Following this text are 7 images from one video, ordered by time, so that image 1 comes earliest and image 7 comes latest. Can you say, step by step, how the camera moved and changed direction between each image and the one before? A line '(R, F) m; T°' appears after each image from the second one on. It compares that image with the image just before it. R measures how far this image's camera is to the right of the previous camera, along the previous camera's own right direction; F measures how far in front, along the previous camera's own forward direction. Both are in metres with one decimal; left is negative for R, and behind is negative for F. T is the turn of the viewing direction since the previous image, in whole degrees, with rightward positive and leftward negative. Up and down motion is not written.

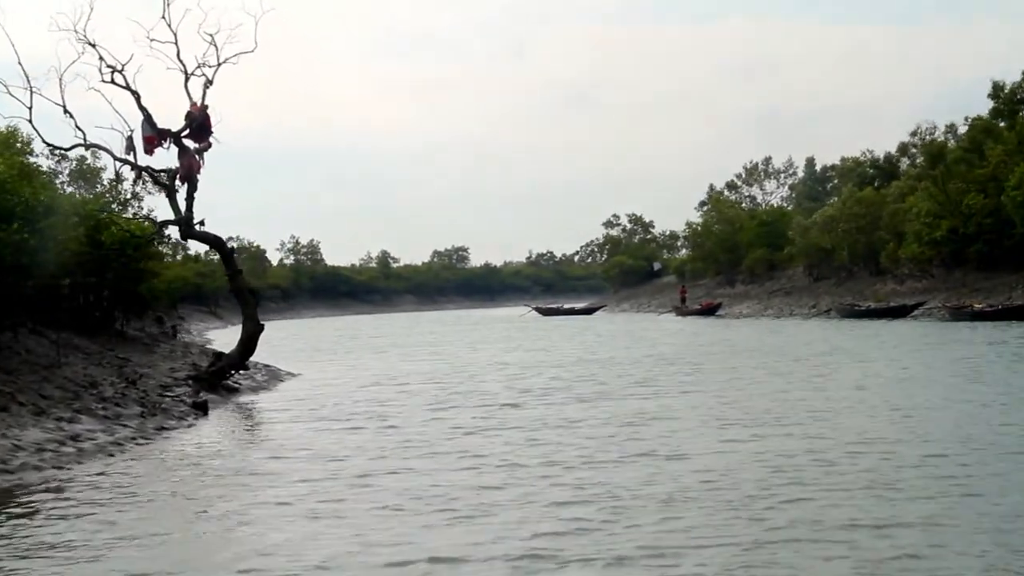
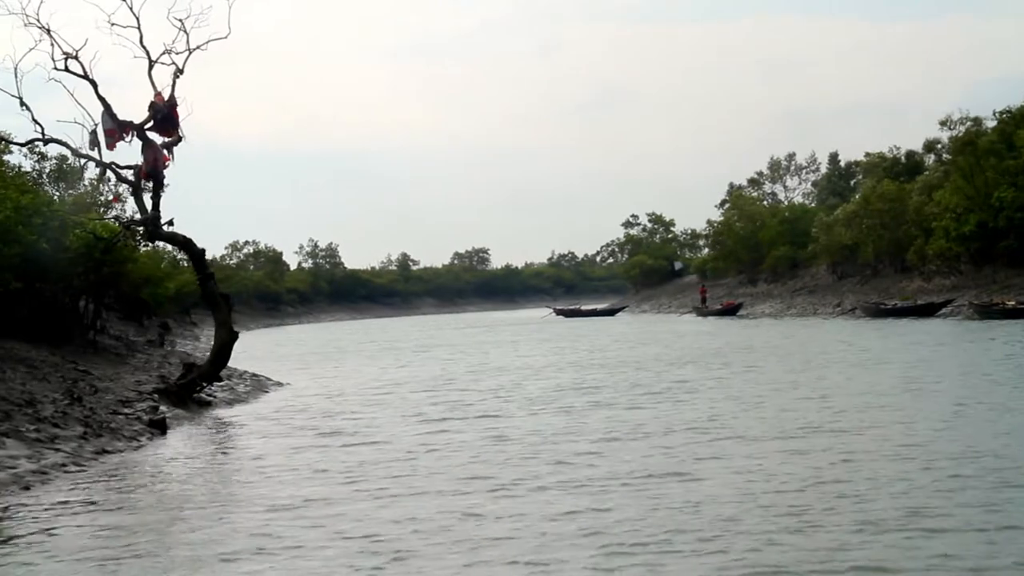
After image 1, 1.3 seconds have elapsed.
(+0.6, +2.1) m; -1°
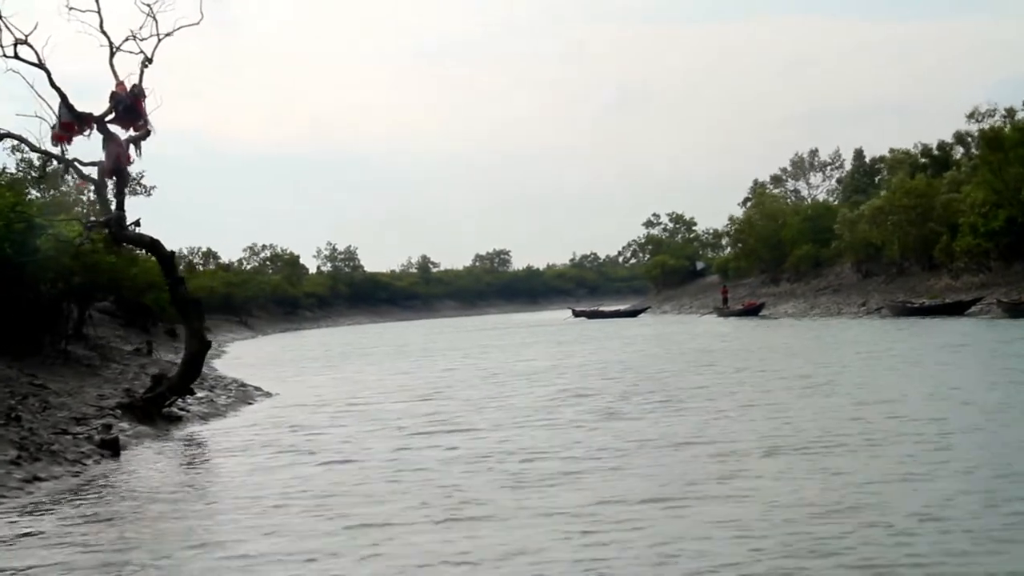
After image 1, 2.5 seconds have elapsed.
(+0.6, +1.9) m; -1°
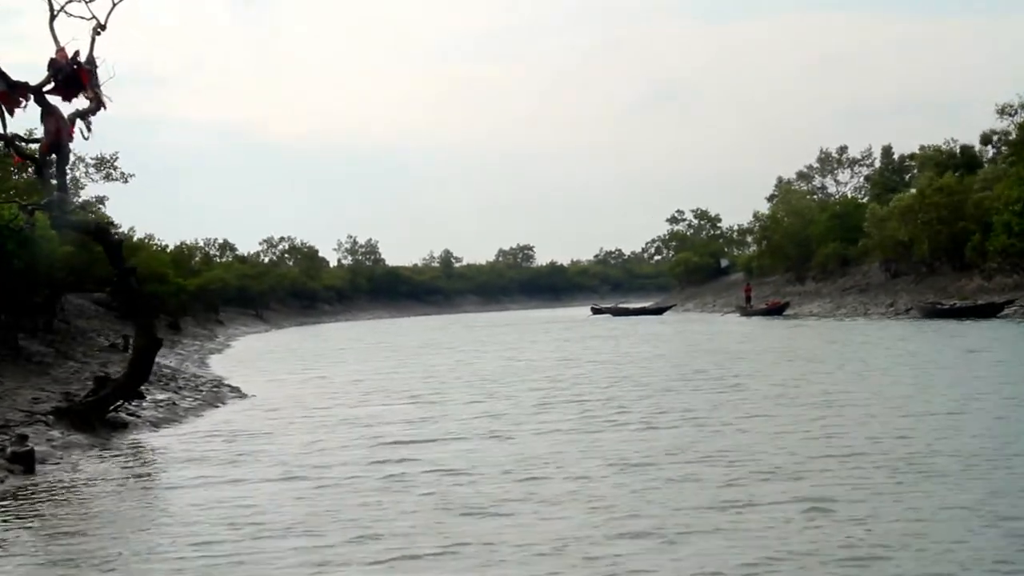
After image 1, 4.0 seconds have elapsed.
(+0.7, +2.3) m; -1°
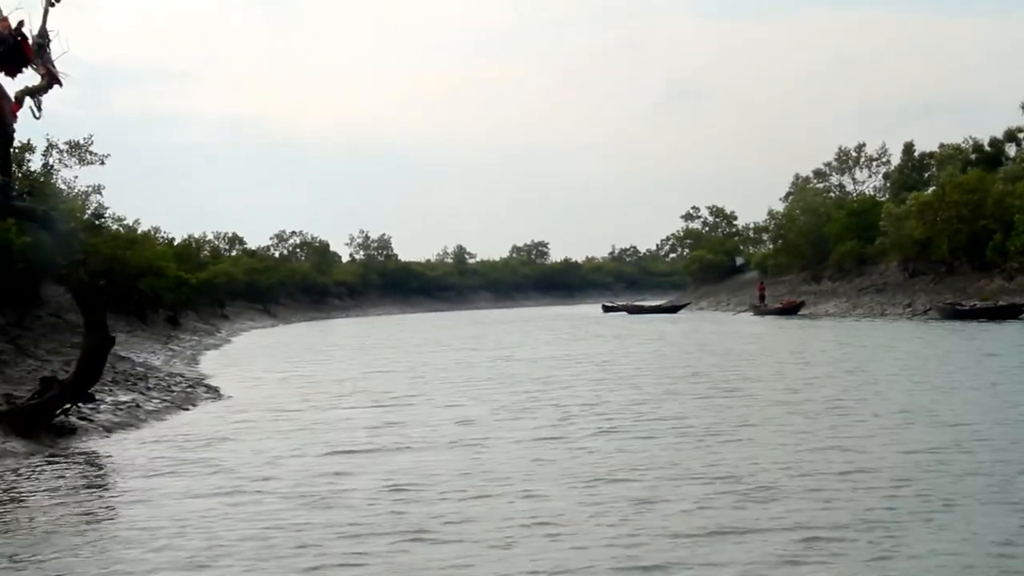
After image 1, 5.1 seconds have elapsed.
(+0.5, +1.7) m; -1°
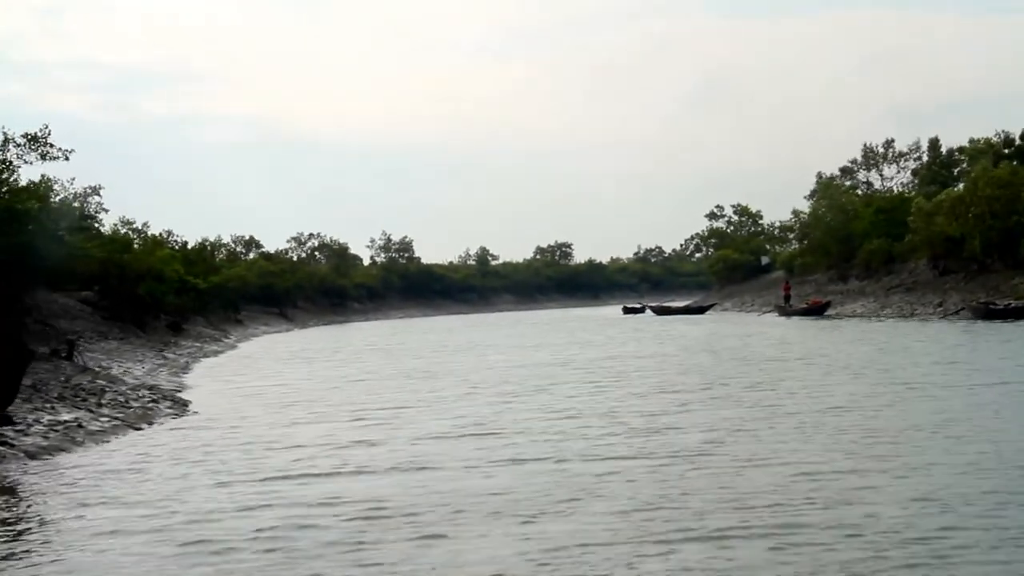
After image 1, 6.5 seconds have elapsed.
(+0.8, +2.4) m; -1°
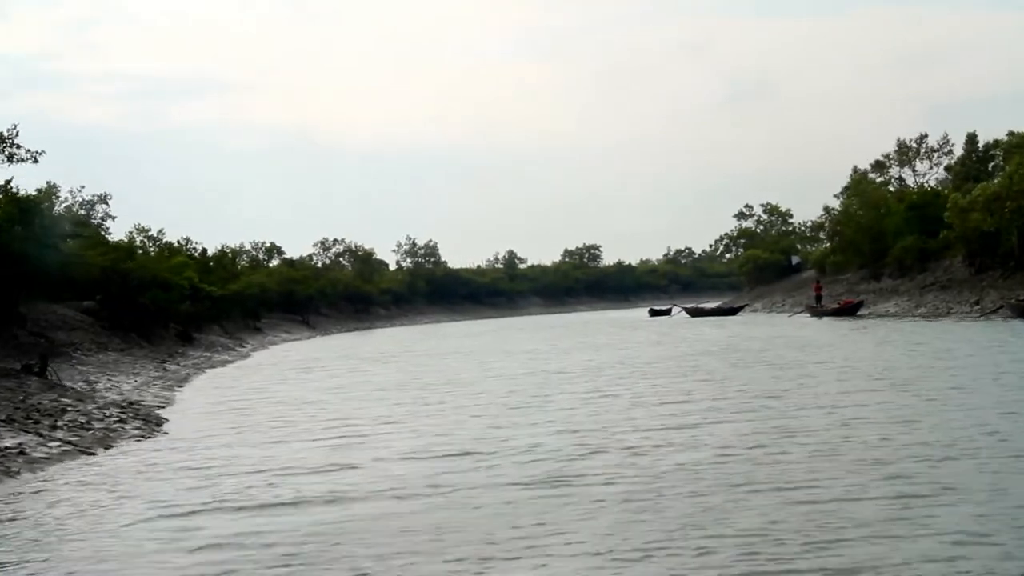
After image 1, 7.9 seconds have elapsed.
(+0.7, +2.1) m; -2°
